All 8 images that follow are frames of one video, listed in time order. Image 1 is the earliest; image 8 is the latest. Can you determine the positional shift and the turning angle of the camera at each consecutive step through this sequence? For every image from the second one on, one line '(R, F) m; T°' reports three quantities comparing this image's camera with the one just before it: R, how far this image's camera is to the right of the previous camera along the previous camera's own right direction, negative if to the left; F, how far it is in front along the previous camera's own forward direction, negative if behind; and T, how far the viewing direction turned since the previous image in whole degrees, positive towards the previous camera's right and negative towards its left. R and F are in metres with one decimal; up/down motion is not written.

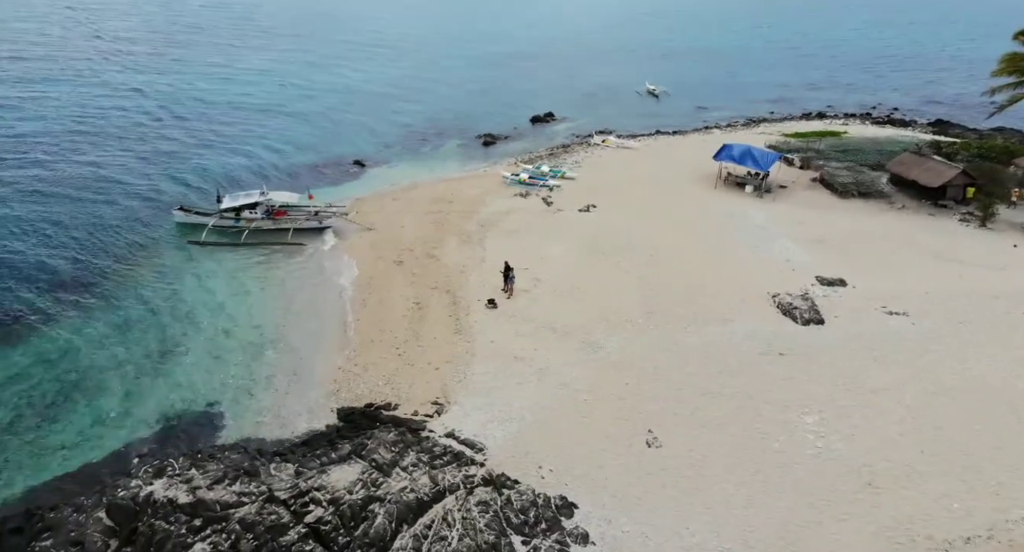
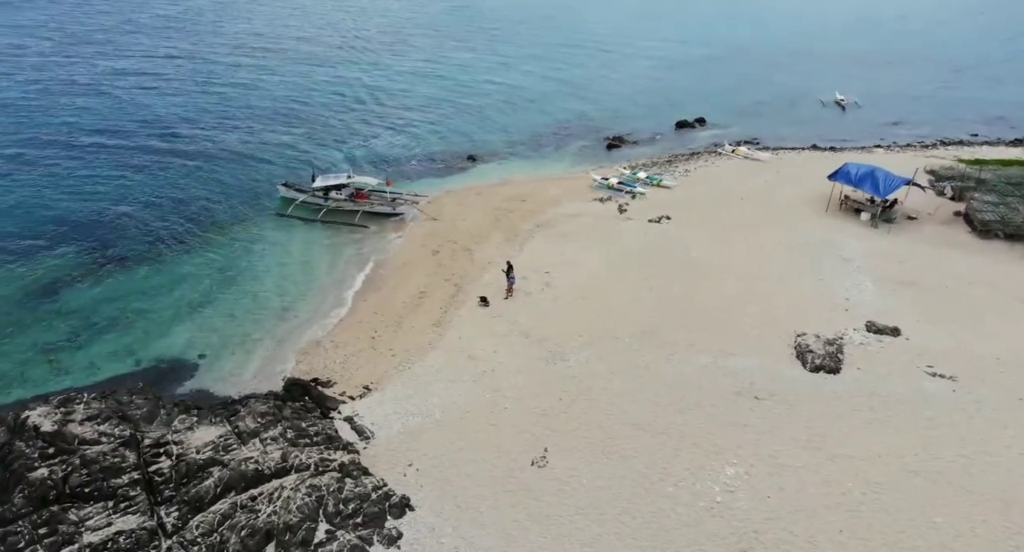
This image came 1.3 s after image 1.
(+6.7, +1.5) m; -15°
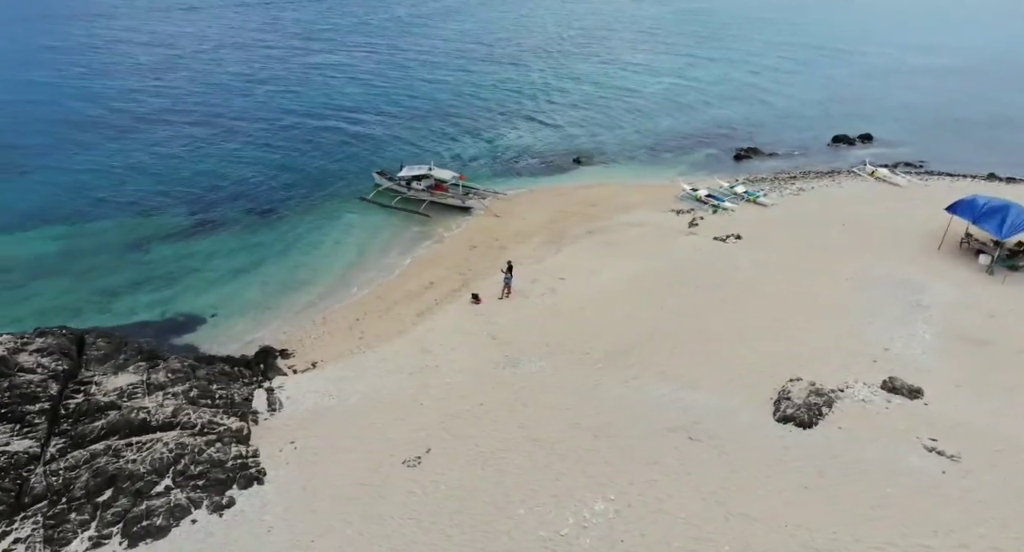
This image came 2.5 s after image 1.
(+6.3, +1.4) m; -14°
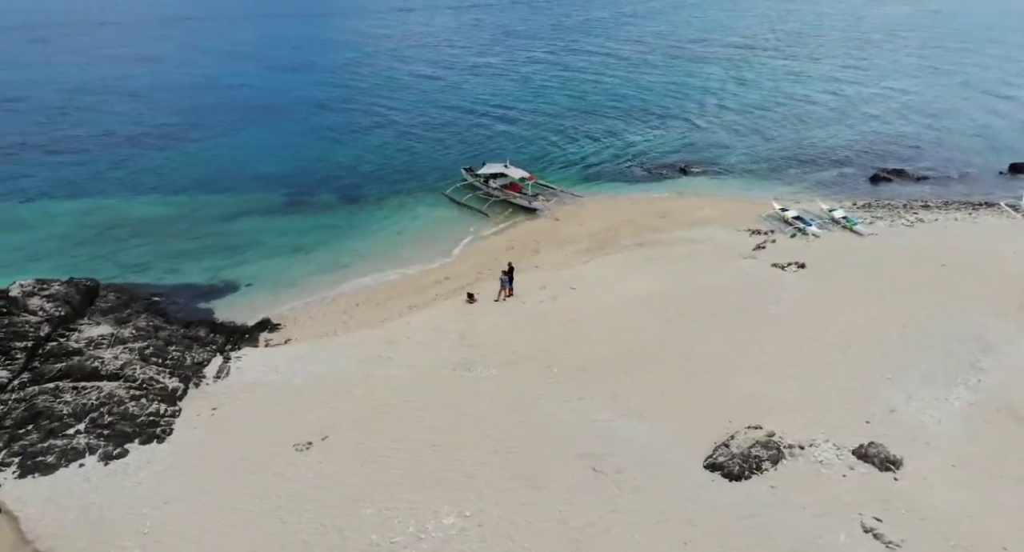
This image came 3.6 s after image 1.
(+5.9, +1.1) m; -13°
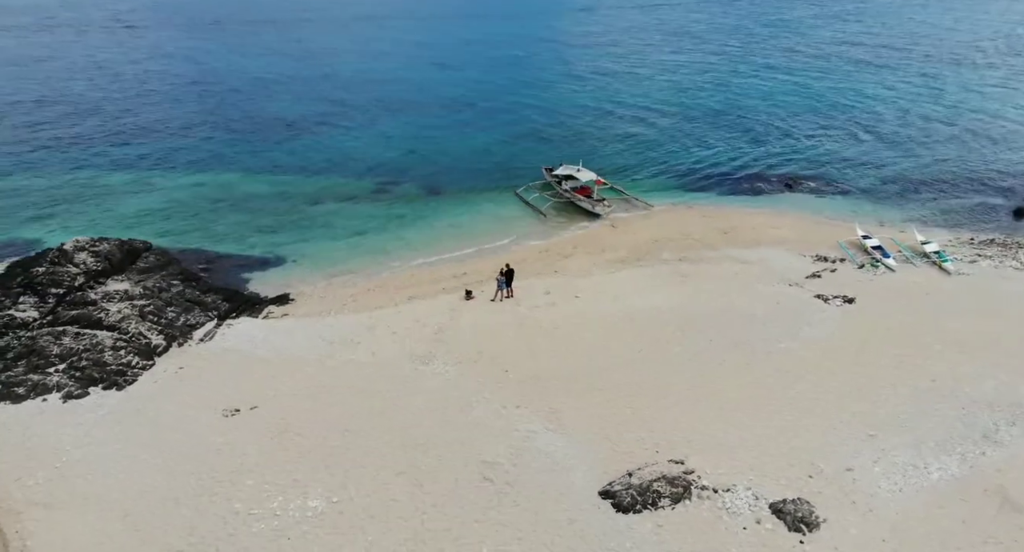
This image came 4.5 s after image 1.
(+5.6, +0.6) m; -12°
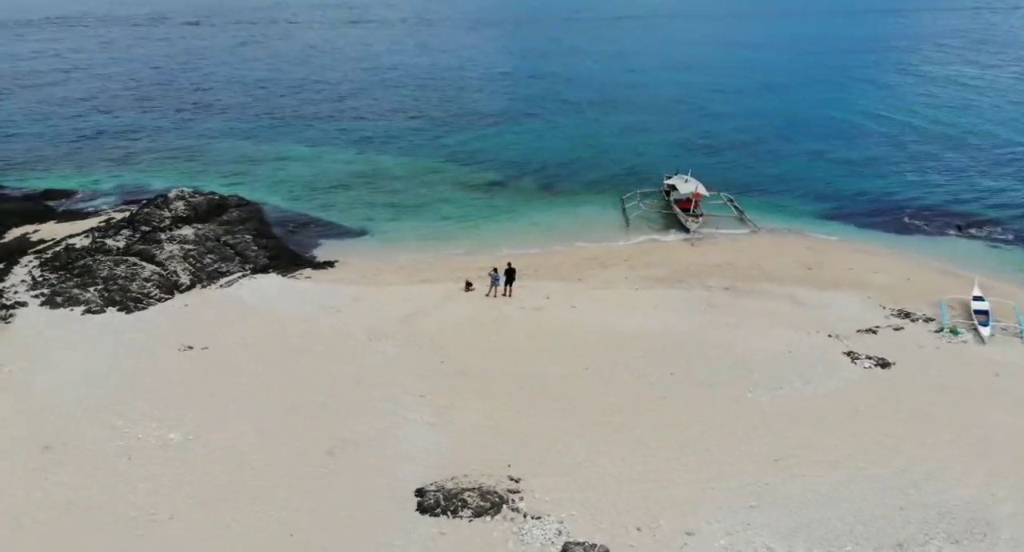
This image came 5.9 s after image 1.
(+8.6, +1.1) m; -19°
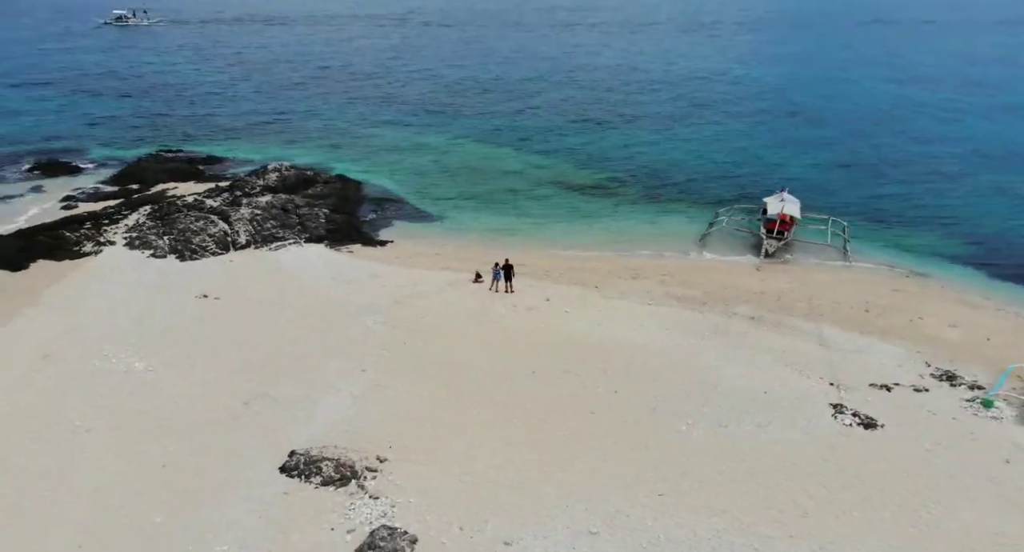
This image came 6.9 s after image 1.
(+7.3, +0.8) m; -17°
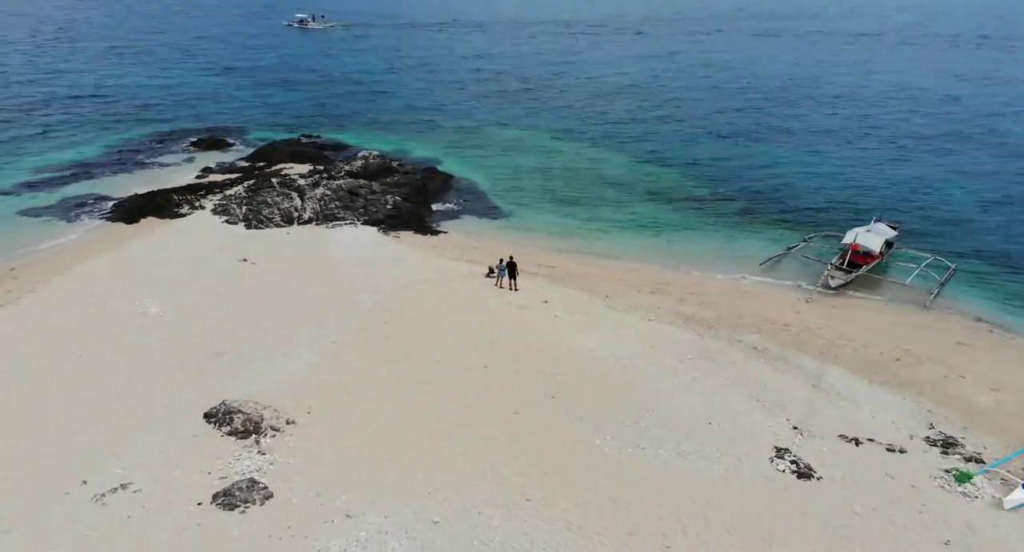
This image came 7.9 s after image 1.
(+6.6, +0.5) m; -15°
